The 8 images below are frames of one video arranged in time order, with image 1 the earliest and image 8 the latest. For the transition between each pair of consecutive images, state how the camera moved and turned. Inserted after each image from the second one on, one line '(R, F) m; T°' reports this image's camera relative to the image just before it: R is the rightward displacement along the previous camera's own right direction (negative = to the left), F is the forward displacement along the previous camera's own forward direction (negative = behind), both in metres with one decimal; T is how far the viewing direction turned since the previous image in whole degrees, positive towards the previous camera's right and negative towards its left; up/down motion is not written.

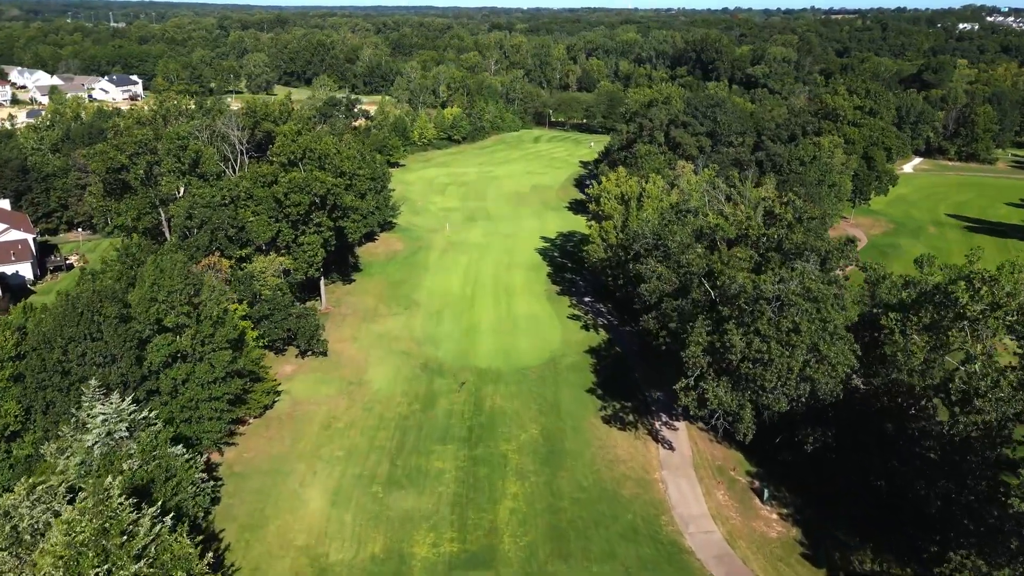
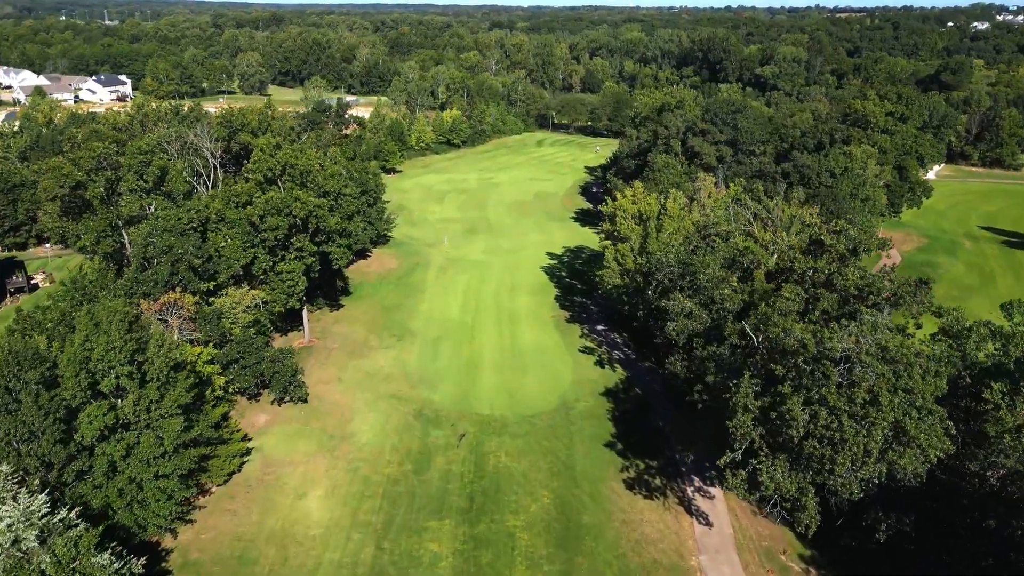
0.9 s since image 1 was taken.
(-0.3, +5.3) m; 0°
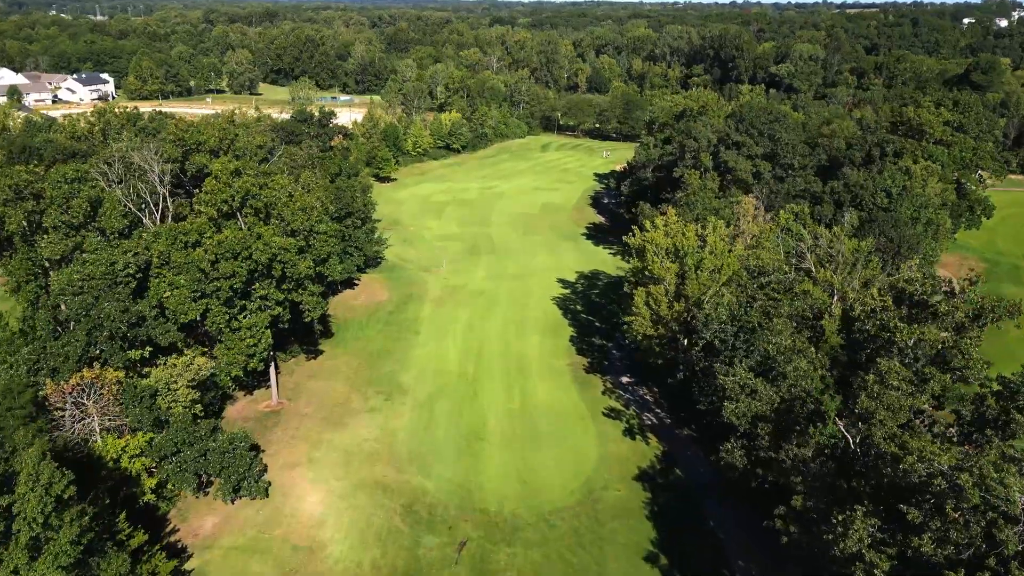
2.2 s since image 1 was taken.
(-0.5, +7.7) m; 0°
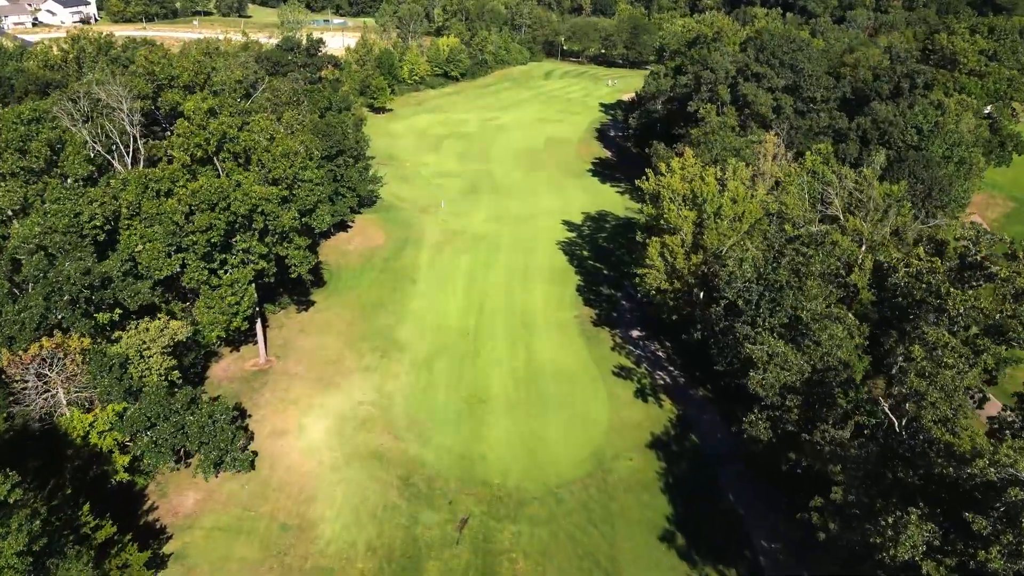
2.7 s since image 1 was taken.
(-0.2, +2.8) m; 0°
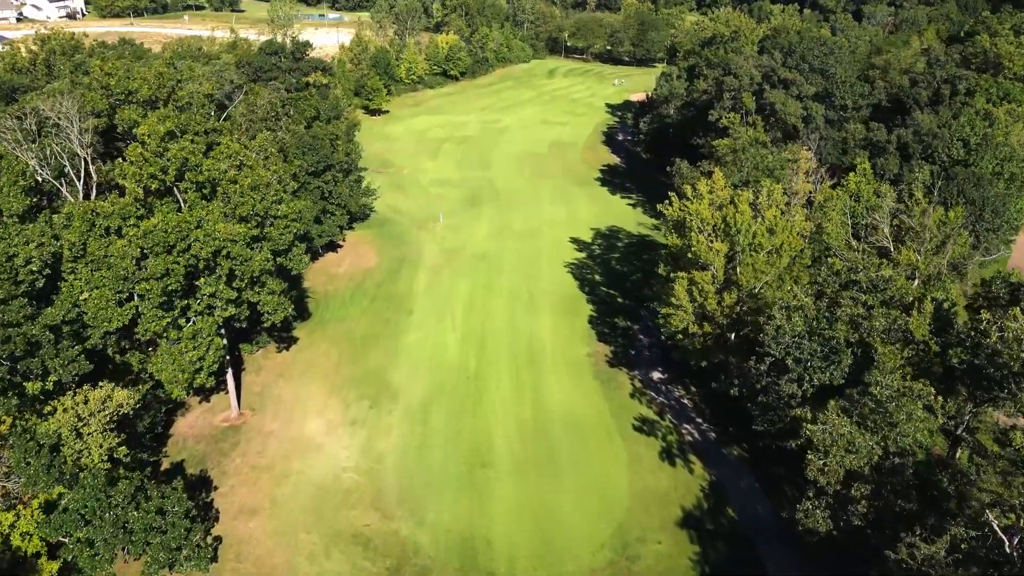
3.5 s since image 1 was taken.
(-0.3, +4.3) m; 0°
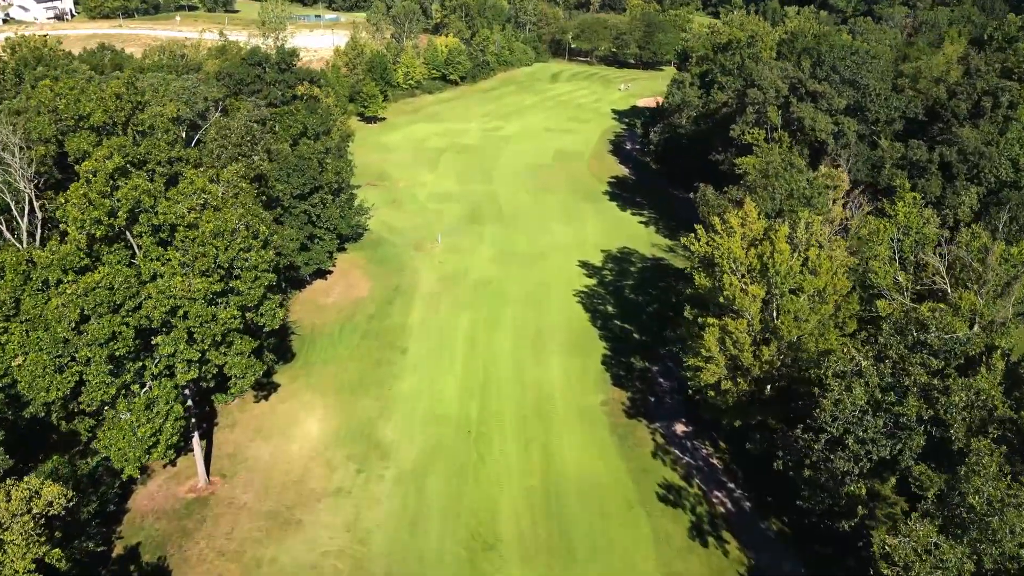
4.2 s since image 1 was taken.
(-0.2, +3.8) m; 0°
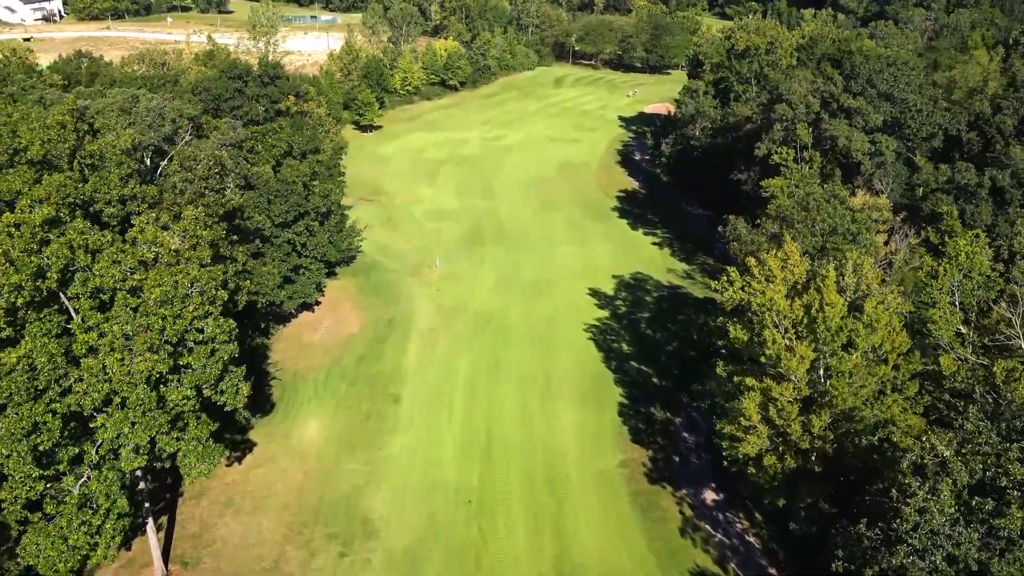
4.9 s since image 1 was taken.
(-0.2, +3.8) m; 0°
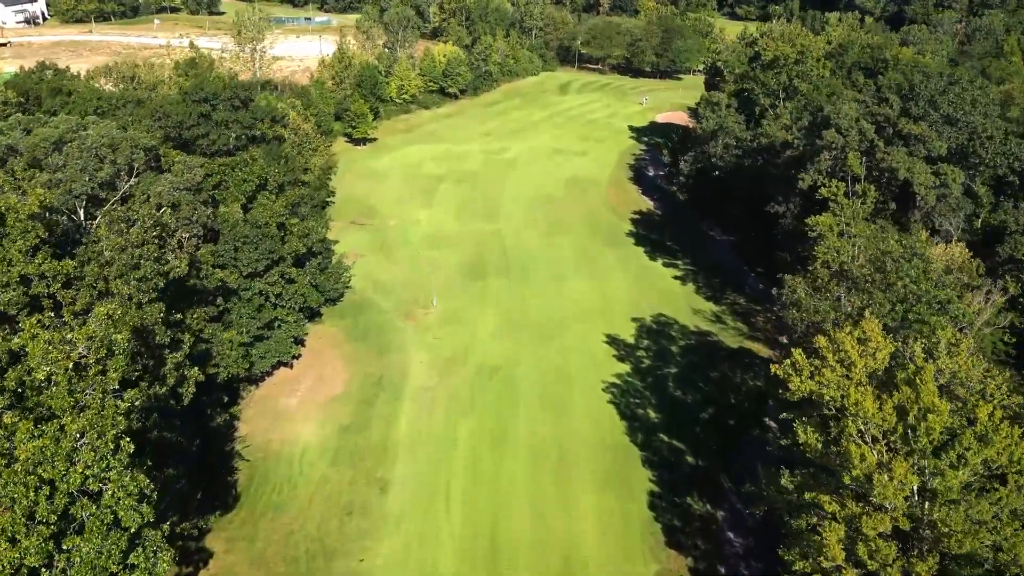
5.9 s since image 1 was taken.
(-0.3, +5.2) m; 0°
